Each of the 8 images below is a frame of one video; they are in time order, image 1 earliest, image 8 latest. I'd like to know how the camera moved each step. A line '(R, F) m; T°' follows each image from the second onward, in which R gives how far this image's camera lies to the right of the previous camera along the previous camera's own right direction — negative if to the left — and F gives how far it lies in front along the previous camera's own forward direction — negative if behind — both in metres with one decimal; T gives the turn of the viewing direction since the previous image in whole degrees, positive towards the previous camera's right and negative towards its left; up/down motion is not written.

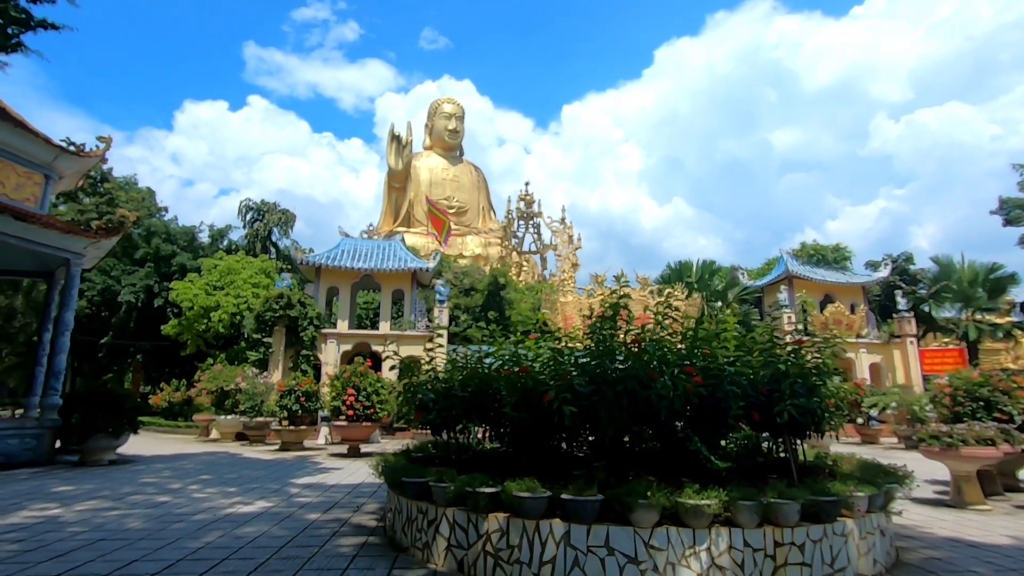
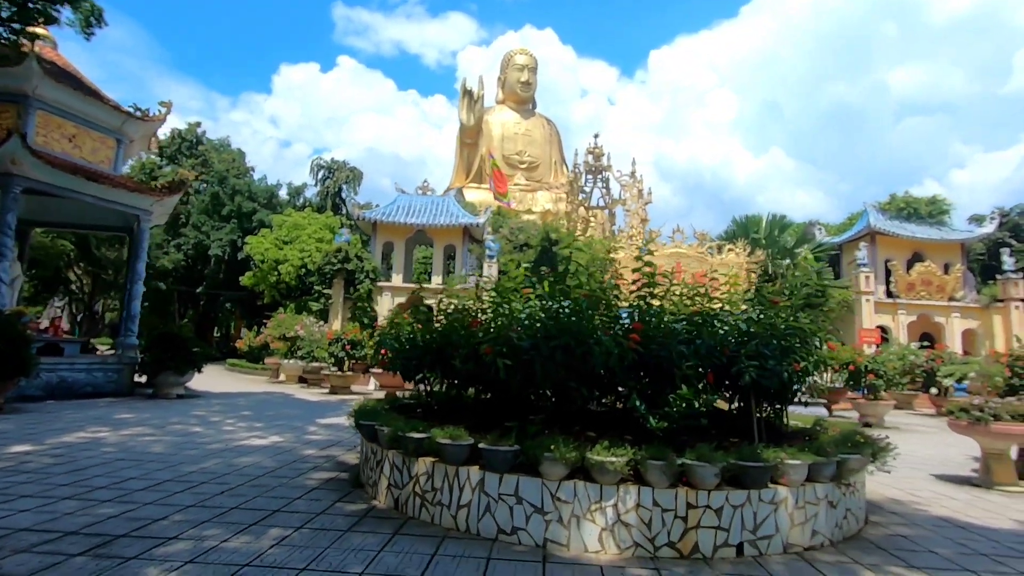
(+1.2, +0.1) m; -9°
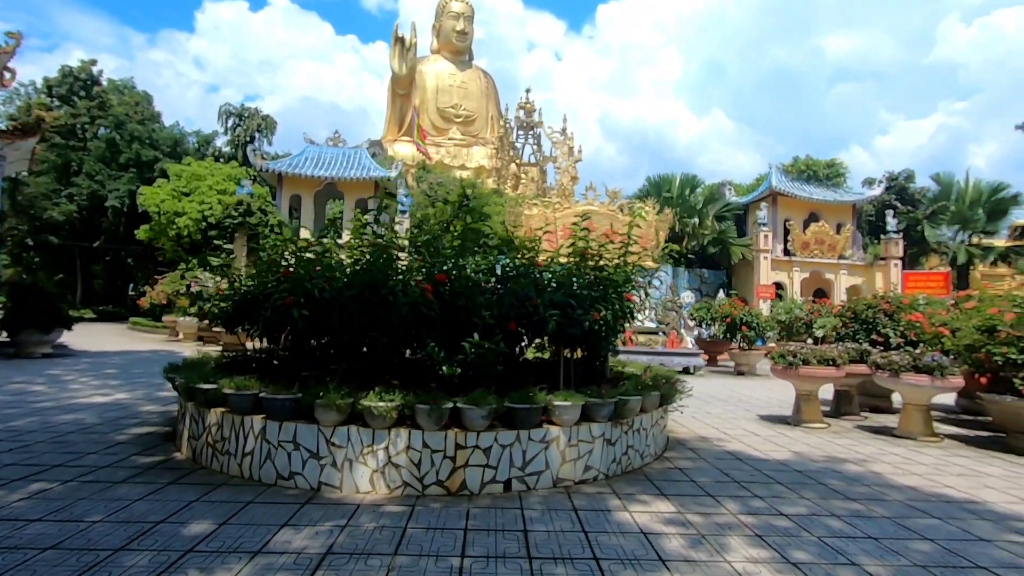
(+1.2, -0.1) m; +6°
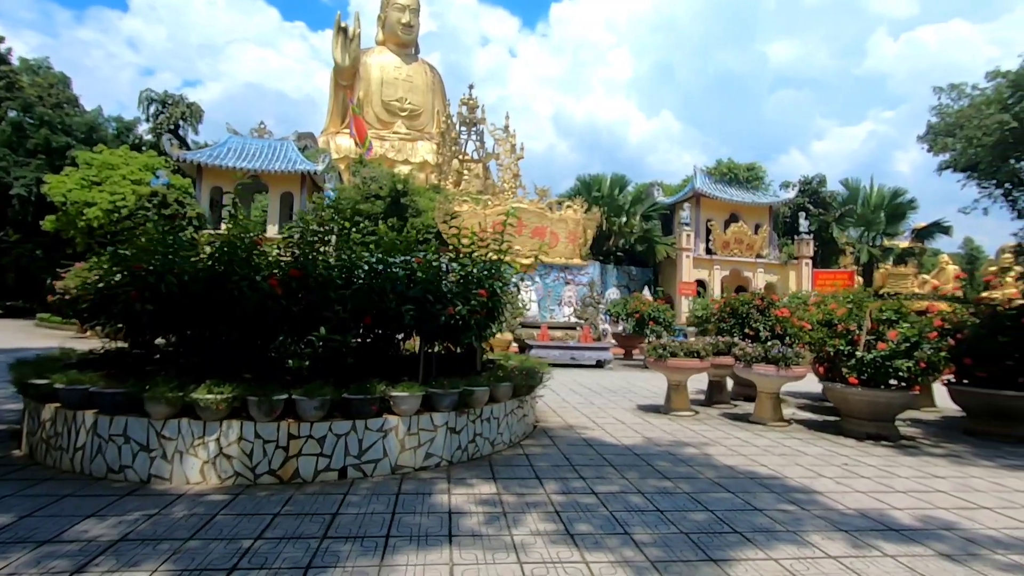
(+0.9, -0.3) m; +5°
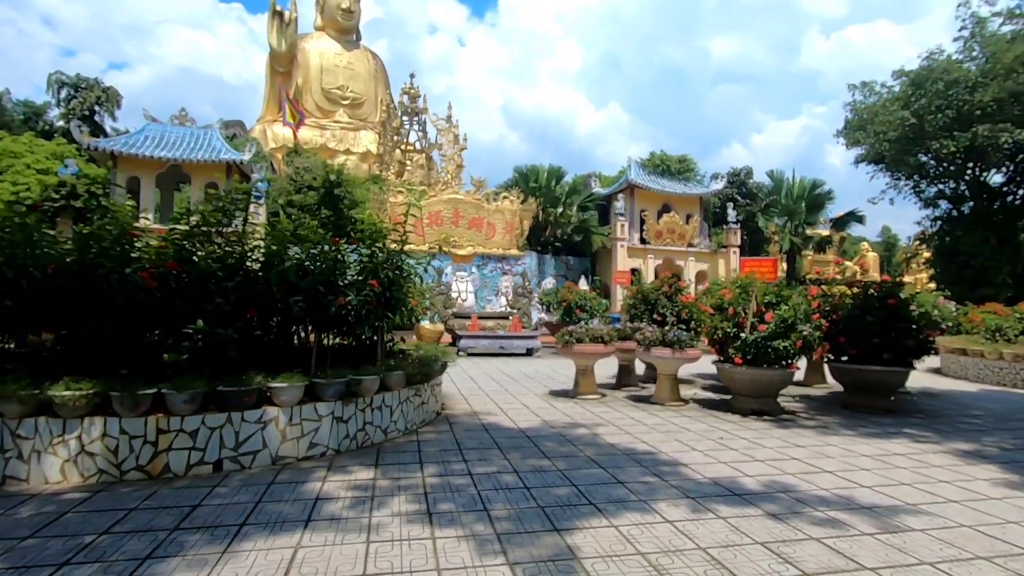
(+0.6, -0.1) m; +5°
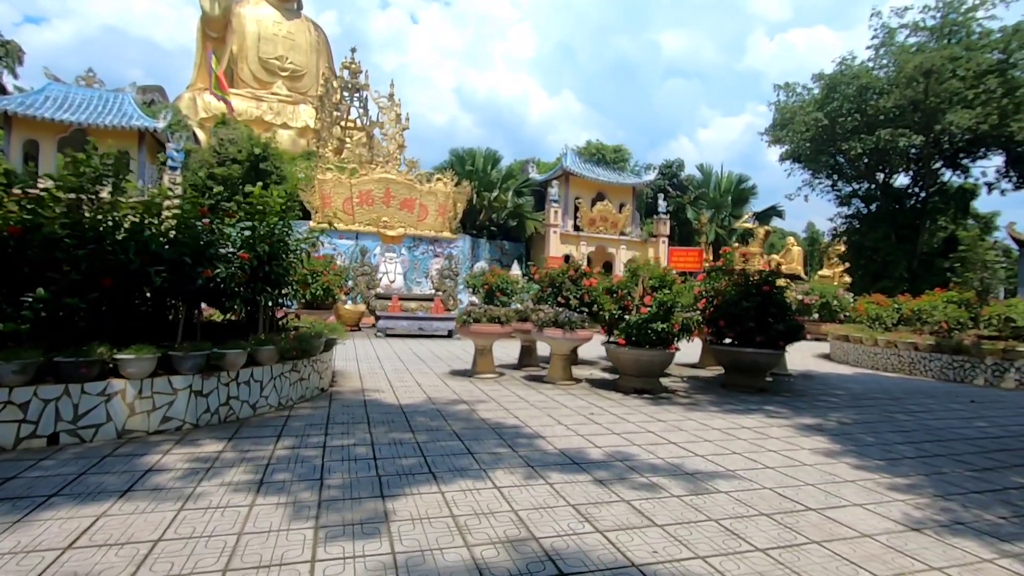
(+0.7, -0.1) m; +5°
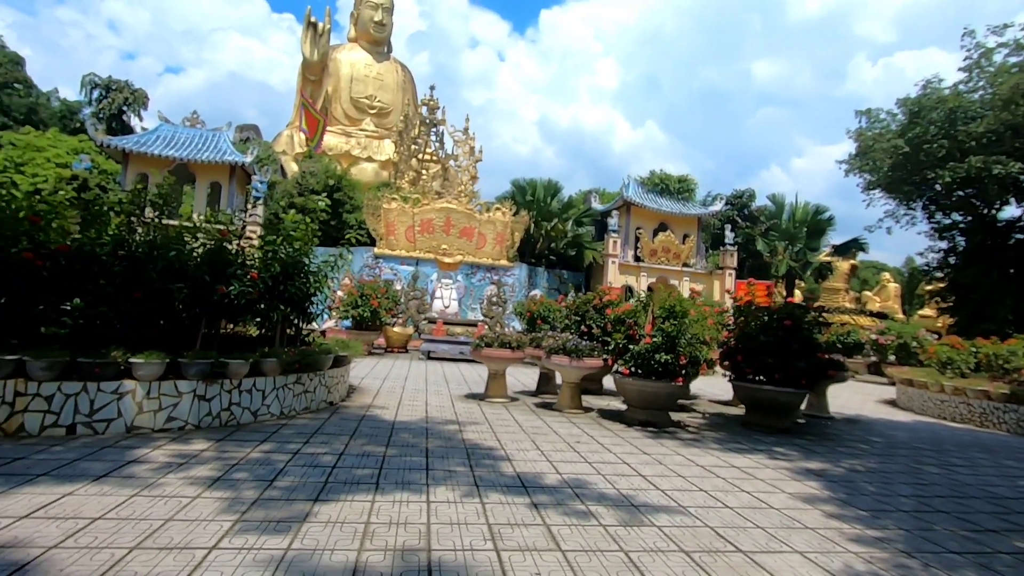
(+1.0, -0.1) m; -8°
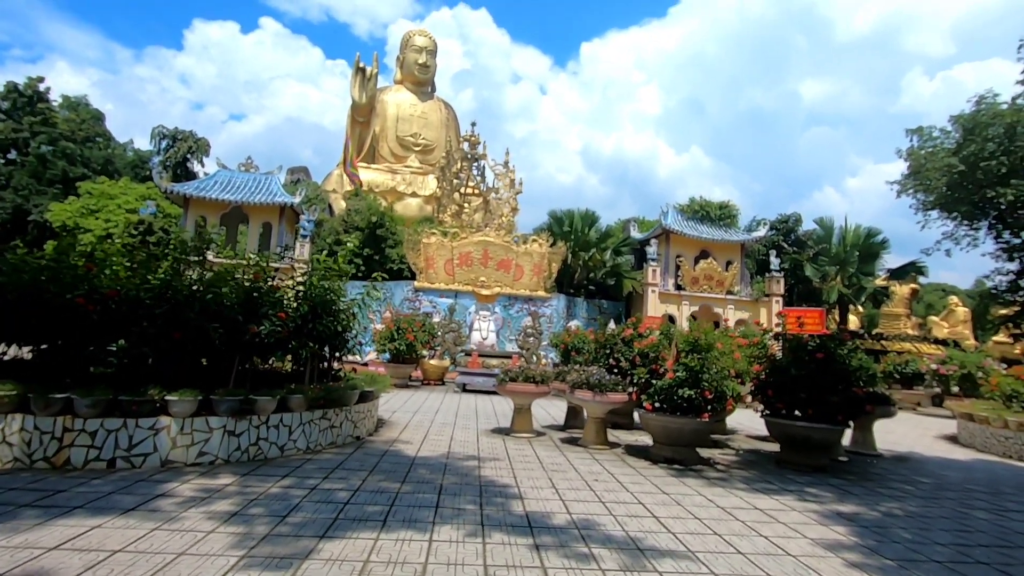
(+0.3, -0.1) m; -5°
